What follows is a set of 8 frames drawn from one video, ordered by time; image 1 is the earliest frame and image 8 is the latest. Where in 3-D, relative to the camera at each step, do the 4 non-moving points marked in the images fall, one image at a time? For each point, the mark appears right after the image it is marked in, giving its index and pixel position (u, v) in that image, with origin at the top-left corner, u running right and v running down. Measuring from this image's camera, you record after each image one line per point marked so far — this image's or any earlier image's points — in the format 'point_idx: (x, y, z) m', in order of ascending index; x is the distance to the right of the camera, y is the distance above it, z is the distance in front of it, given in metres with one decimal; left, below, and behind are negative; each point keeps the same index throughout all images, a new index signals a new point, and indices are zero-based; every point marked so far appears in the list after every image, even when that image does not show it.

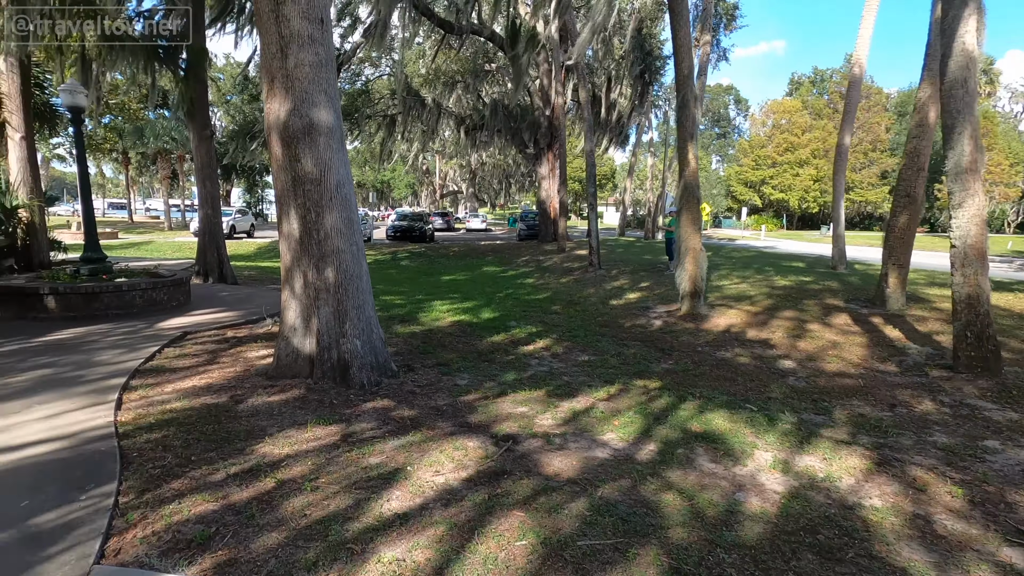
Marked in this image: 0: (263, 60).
0: (-2.0, +1.8, +4.3) m
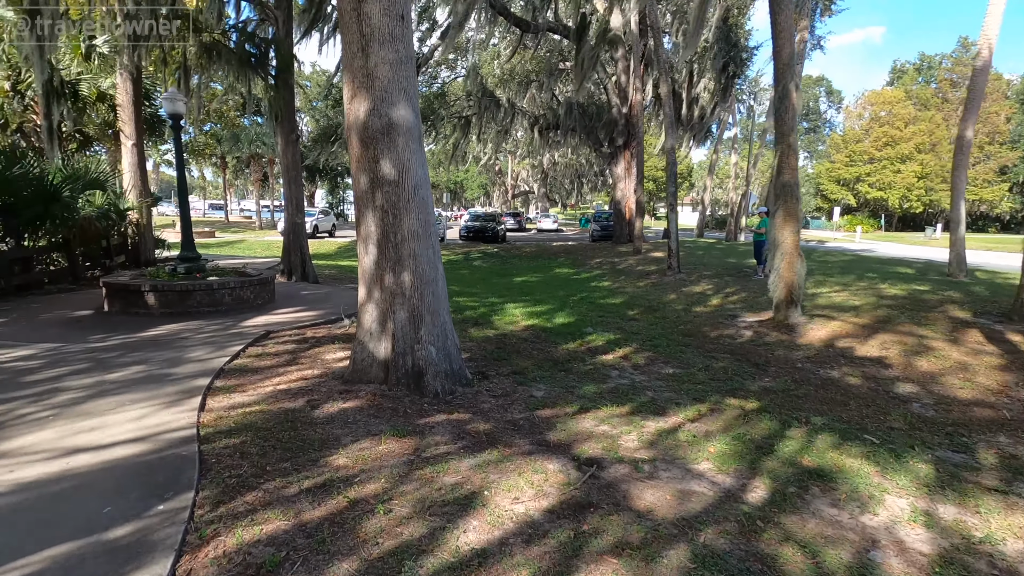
0: (-1.3, +1.8, +4.2) m
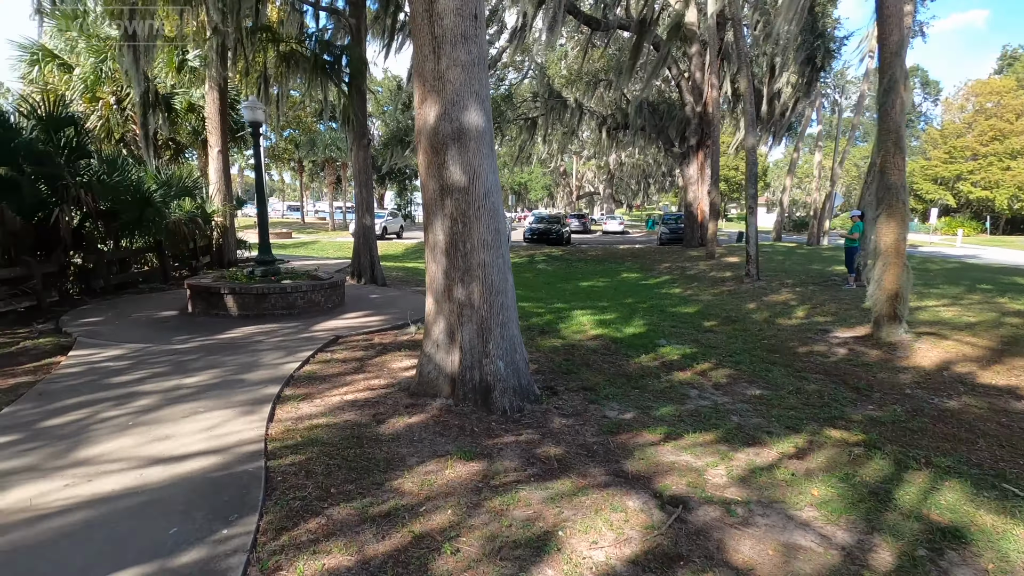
0: (-0.7, +1.7, +4.1) m
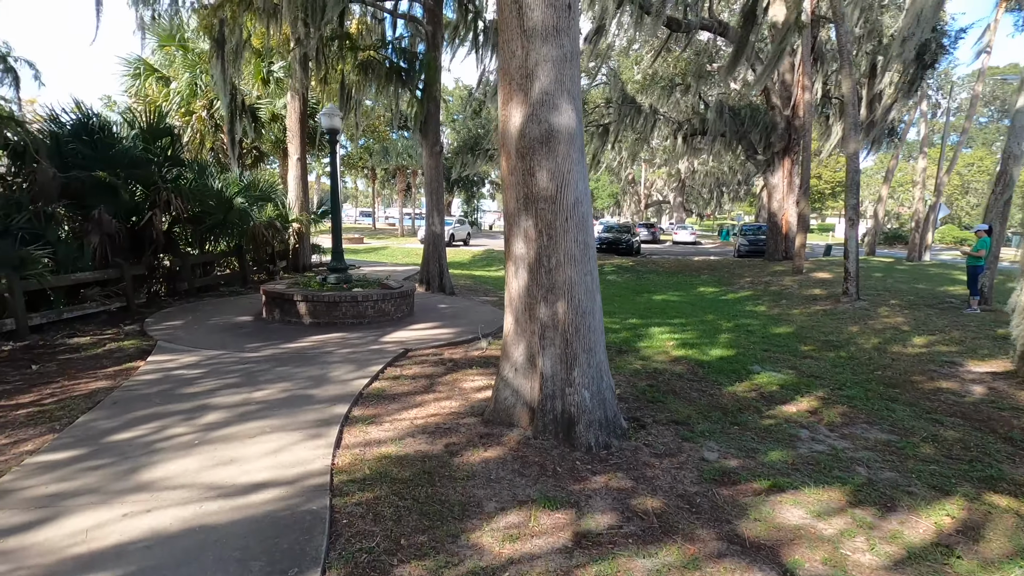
0: (-0.1, +1.6, +3.8) m
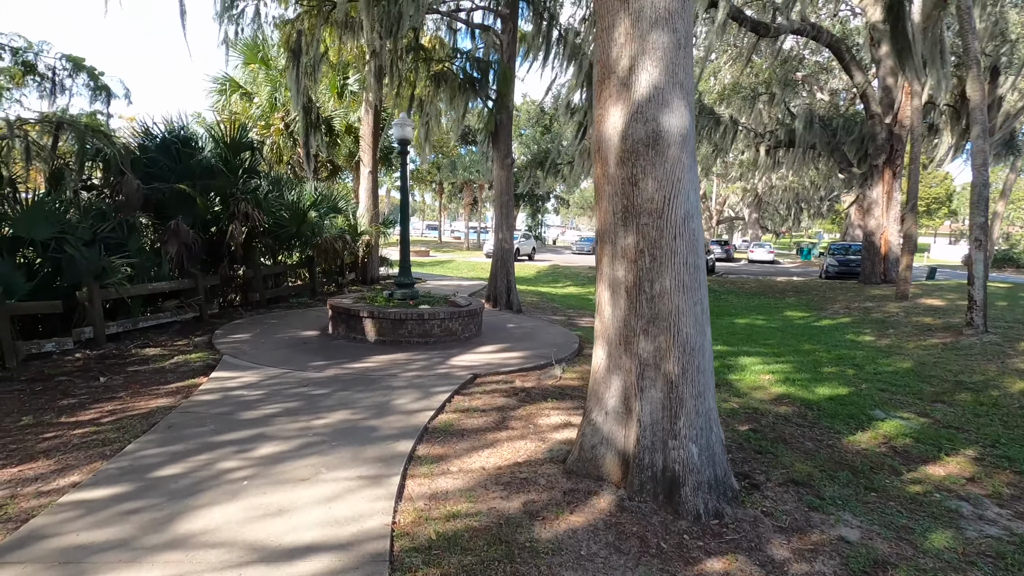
0: (+0.5, +1.4, +3.2) m
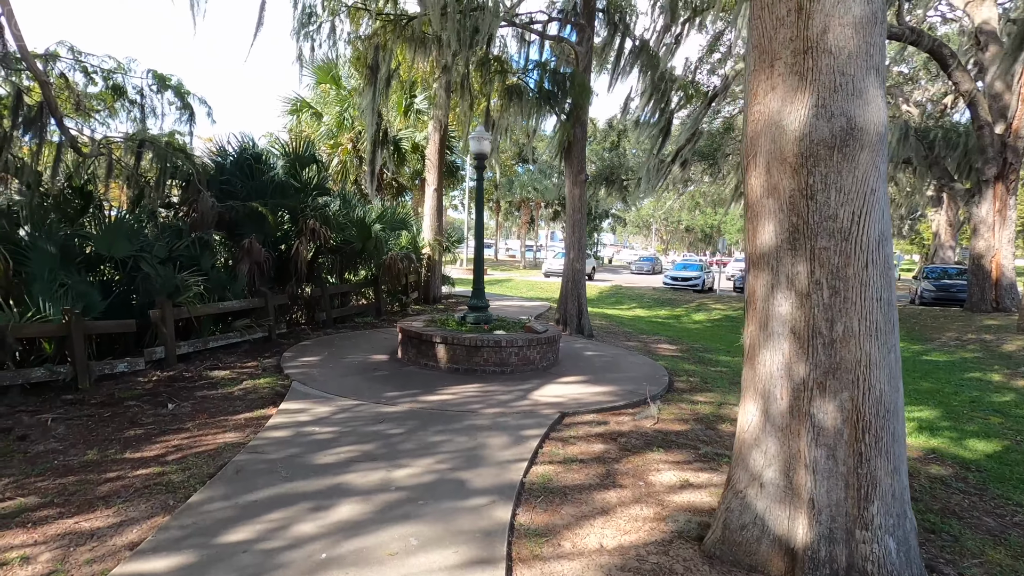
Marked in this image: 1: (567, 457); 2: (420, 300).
0: (+1.2, +1.2, +2.6) m
1: (+0.4, -1.2, +3.9) m
2: (-2.3, -0.3, +13.3) m
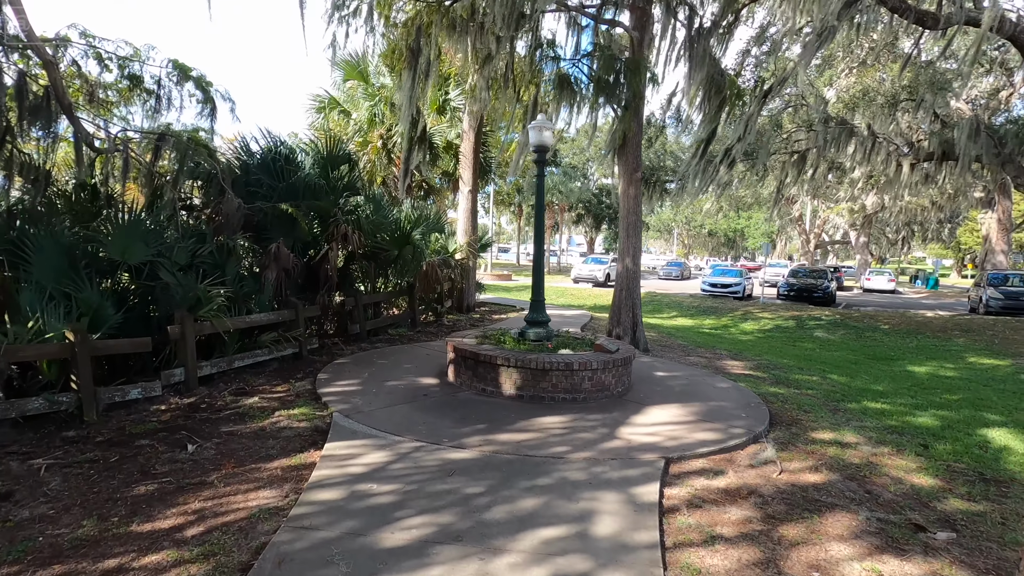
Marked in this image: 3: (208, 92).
0: (+1.8, +1.1, +1.7) m
1: (+1.1, -1.3, +2.9) m
2: (-1.4, -0.5, +12.5) m
3: (-4.3, +2.8, +7.6) m
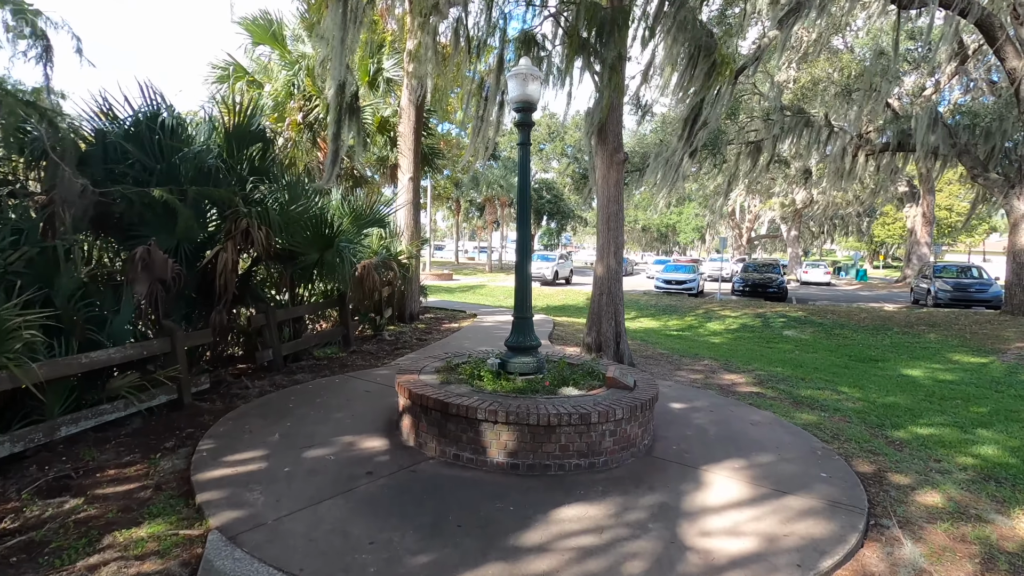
0: (+2.1, +1.0, +0.1) m
1: (+1.3, -1.4, +1.3) m
2: (-2.3, -0.6, +10.5) m
3: (-4.7, +2.6, +5.2) m
